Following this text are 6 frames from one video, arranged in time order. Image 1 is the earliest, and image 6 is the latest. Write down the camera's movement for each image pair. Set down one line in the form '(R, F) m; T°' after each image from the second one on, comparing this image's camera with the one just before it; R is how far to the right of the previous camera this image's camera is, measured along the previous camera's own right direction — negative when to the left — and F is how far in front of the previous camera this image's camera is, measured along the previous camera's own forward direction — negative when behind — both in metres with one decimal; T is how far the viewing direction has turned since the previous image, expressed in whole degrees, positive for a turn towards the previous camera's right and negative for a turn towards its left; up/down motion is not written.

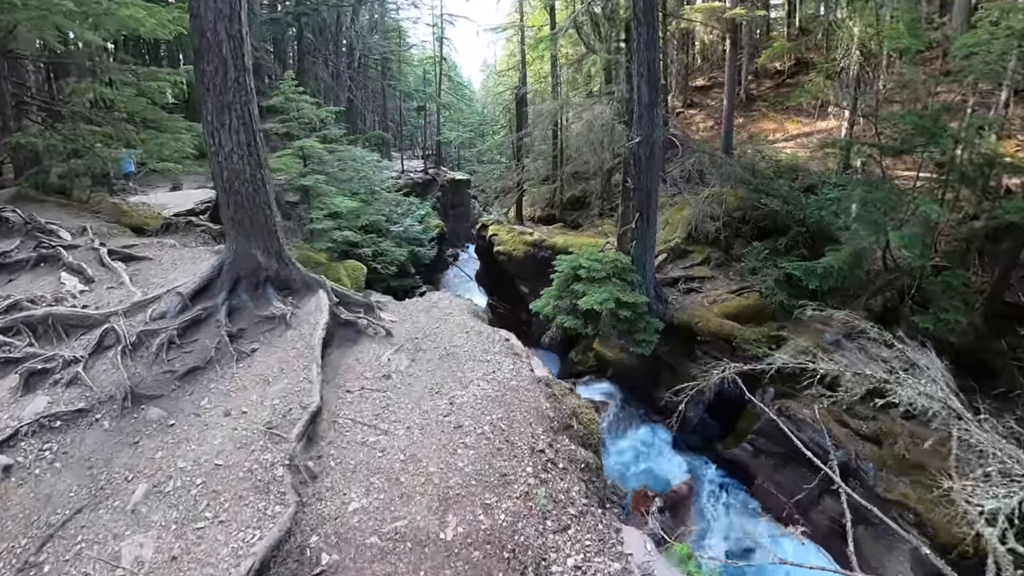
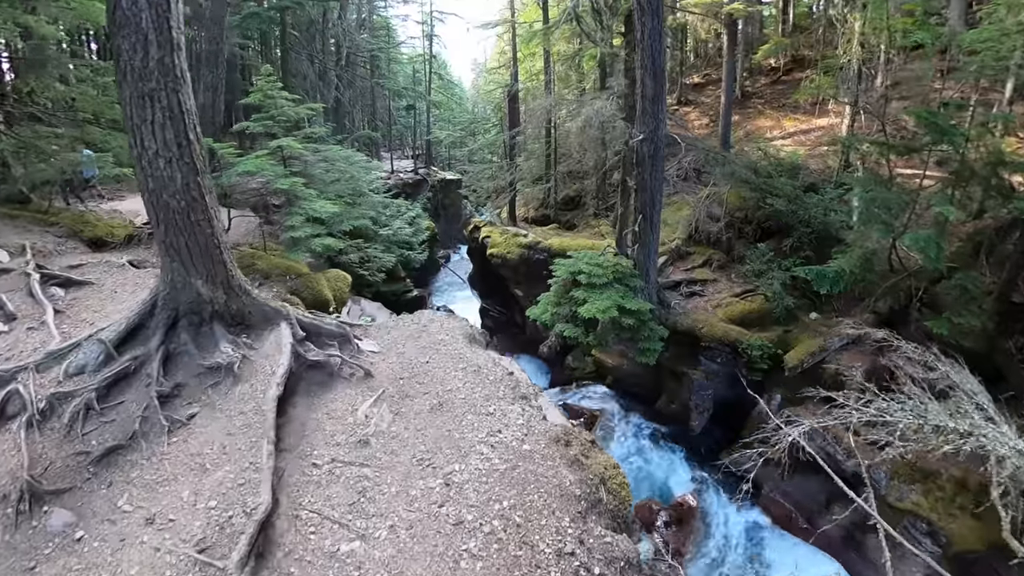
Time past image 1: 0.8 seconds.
(-0.1, +0.4) m; +1°
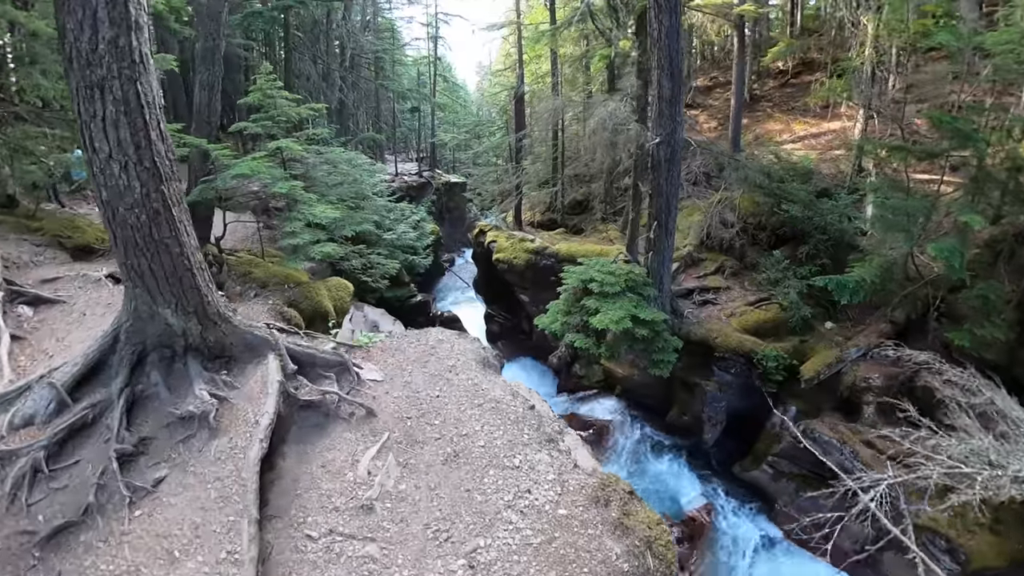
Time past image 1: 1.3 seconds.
(-0.1, +0.3) m; 0°
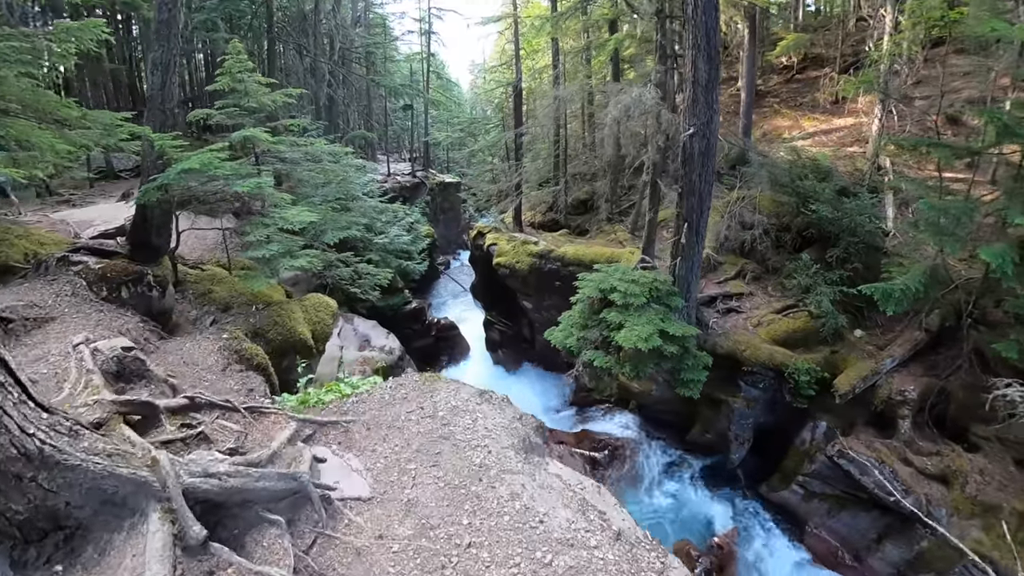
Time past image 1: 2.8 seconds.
(-0.2, +0.8) m; +1°
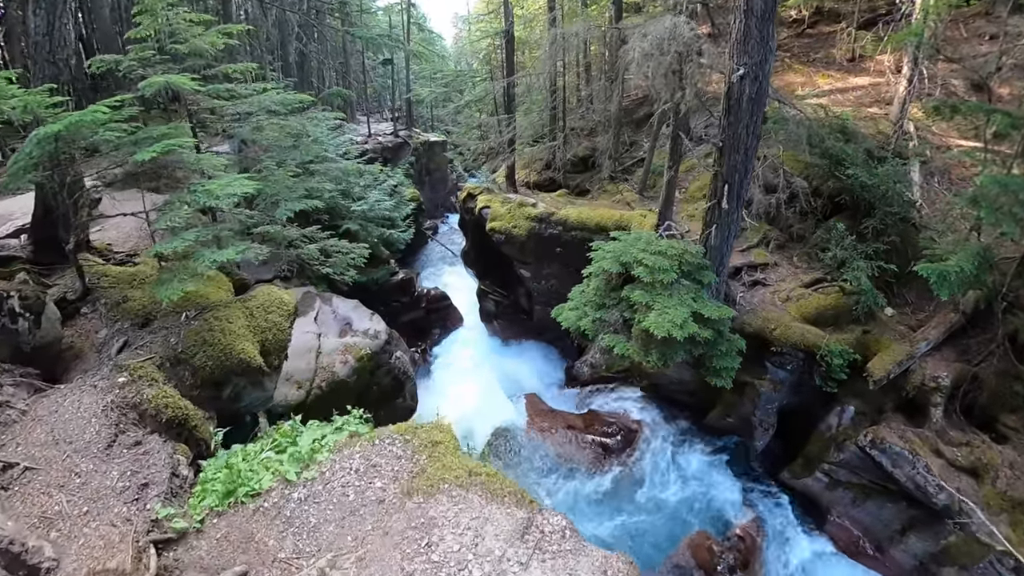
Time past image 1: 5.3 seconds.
(-0.2, +0.9) m; +1°
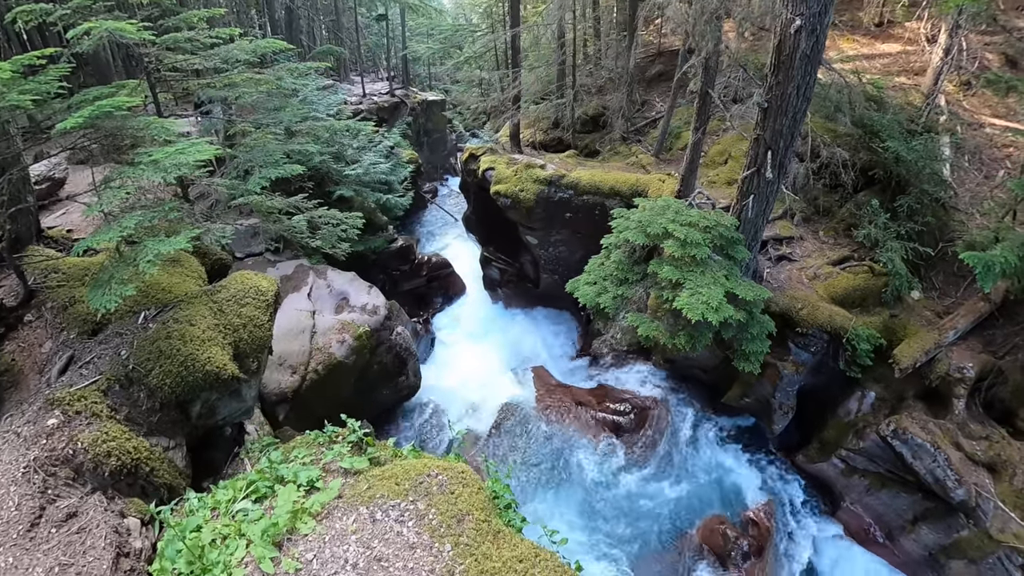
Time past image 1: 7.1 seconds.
(-0.2, +0.5) m; +1°
